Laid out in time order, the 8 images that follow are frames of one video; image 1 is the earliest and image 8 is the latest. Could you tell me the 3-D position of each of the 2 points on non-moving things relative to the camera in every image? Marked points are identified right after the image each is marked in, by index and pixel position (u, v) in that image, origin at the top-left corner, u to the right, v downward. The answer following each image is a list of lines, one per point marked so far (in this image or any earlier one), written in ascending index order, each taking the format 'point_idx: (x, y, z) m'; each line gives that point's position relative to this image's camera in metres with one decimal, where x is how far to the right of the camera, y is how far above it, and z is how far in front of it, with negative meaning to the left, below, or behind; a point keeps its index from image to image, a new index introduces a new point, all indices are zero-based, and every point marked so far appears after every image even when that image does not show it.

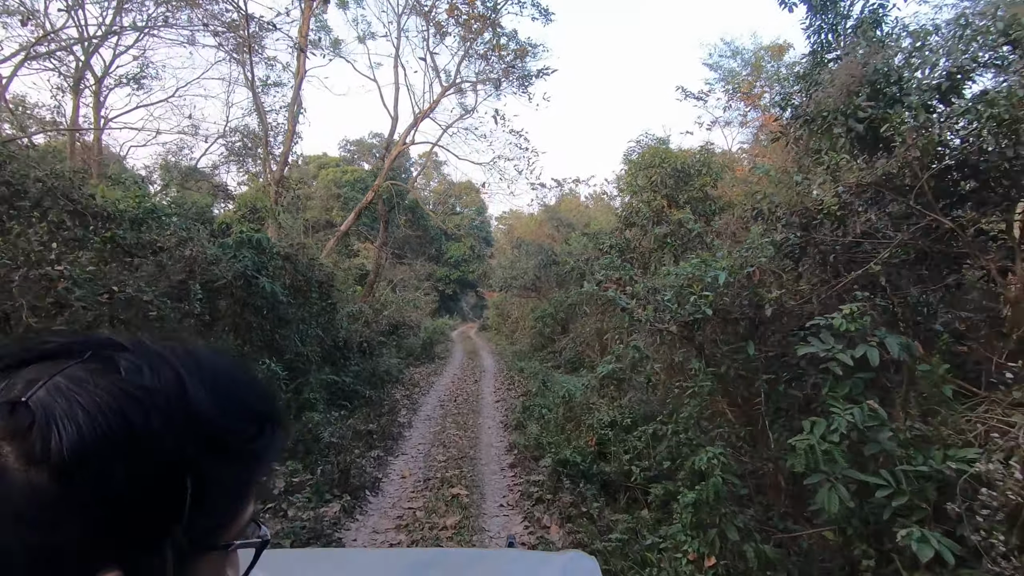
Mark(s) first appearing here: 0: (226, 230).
0: (-4.0, +0.8, +7.6) m
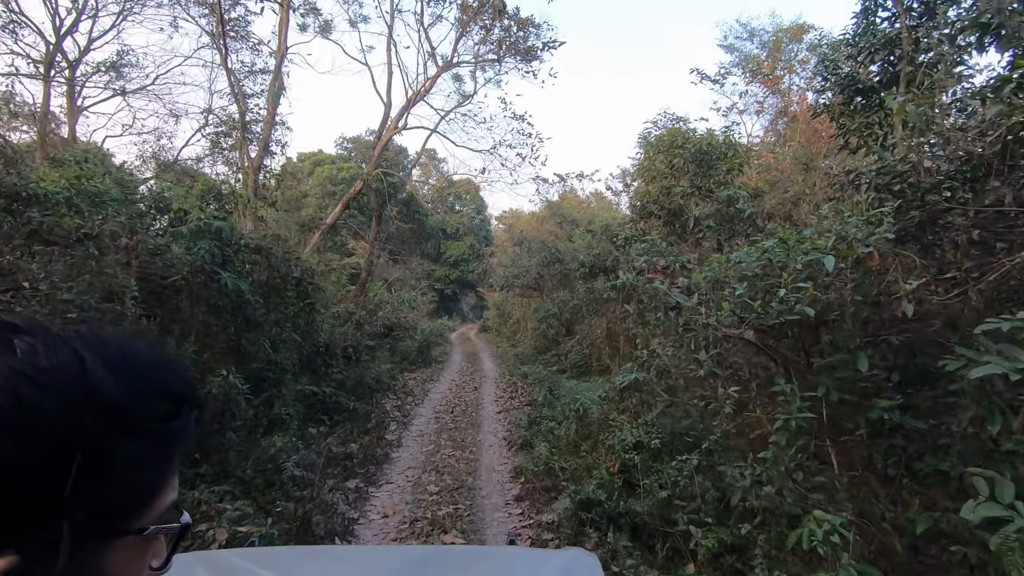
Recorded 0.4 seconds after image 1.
0: (-4.0, +0.8, +6.6) m
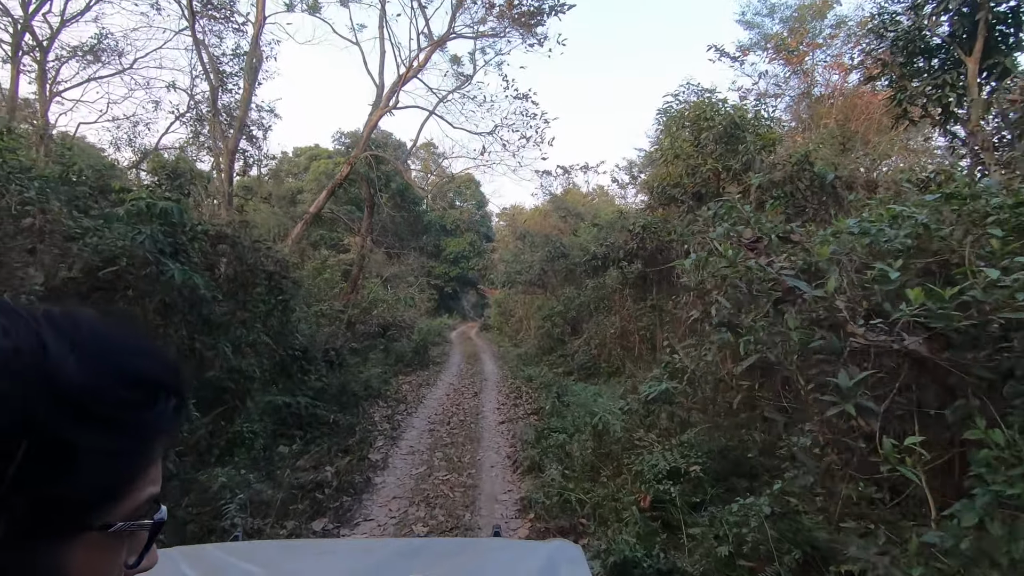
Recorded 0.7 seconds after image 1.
0: (-3.9, +0.9, +5.5) m
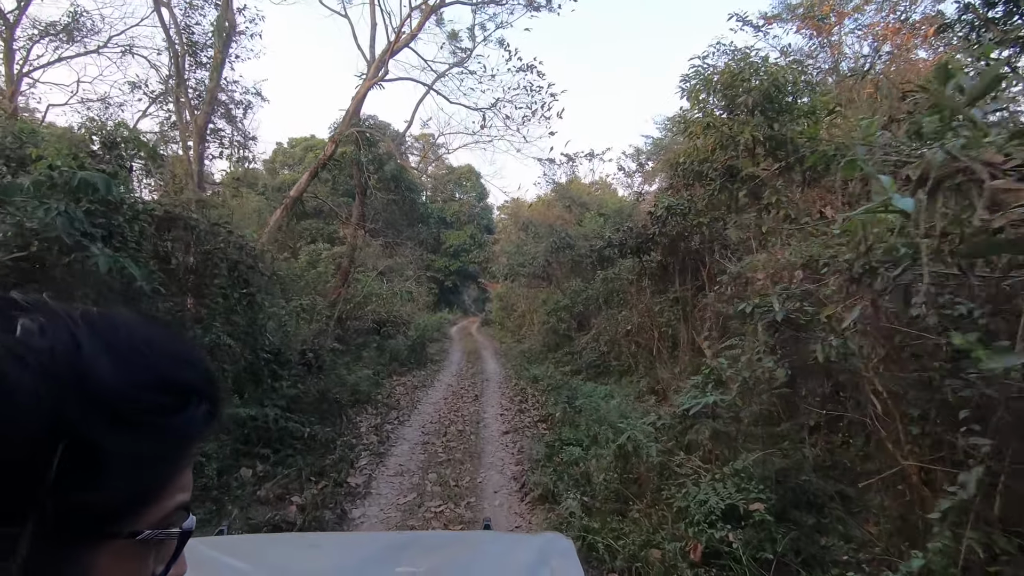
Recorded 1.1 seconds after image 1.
0: (-3.9, +1.0, +4.5) m
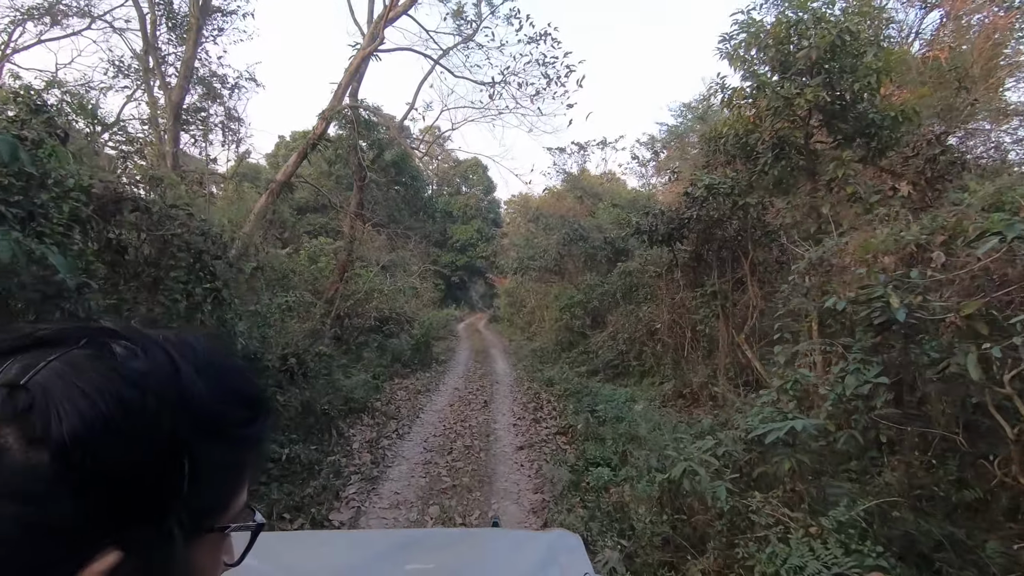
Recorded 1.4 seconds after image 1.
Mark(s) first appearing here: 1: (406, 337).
0: (-3.7, +1.0, +3.5) m
1: (-3.1, -1.4, +16.0) m
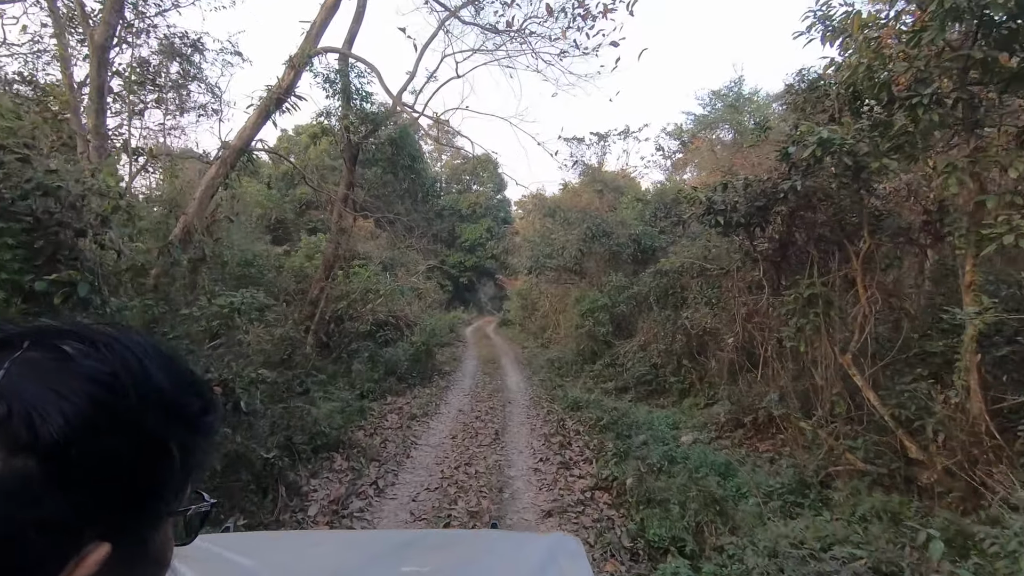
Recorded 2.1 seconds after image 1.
0: (-3.6, +1.1, +1.7) m
1: (-2.8, -1.5, +14.1) m
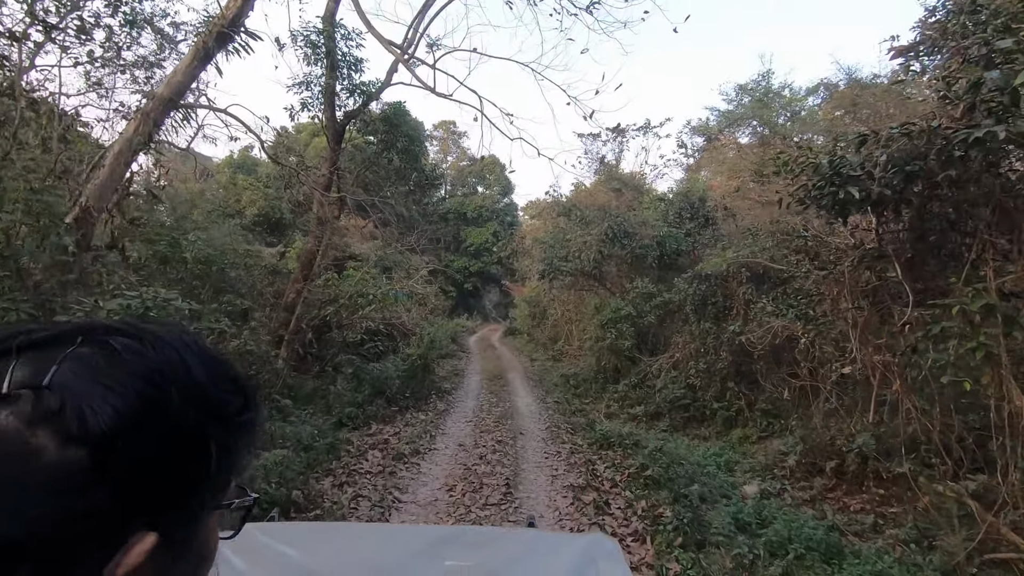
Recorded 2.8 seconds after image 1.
0: (-3.4, +1.1, +0.1) m
1: (-2.6, -1.6, +12.5) m
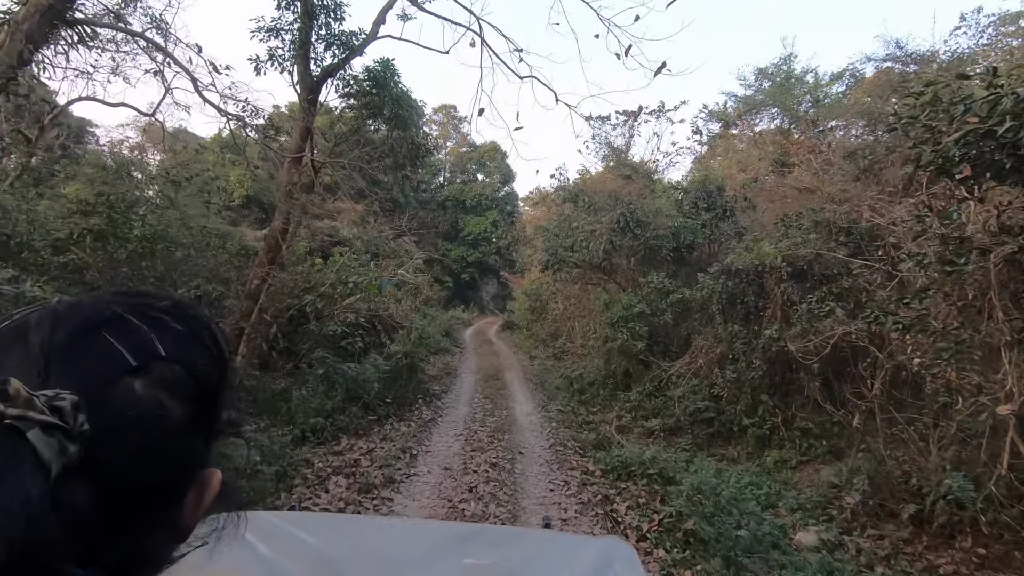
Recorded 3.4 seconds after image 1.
0: (-3.3, +1.2, -1.2) m
1: (-2.6, -1.3, +11.3) m
